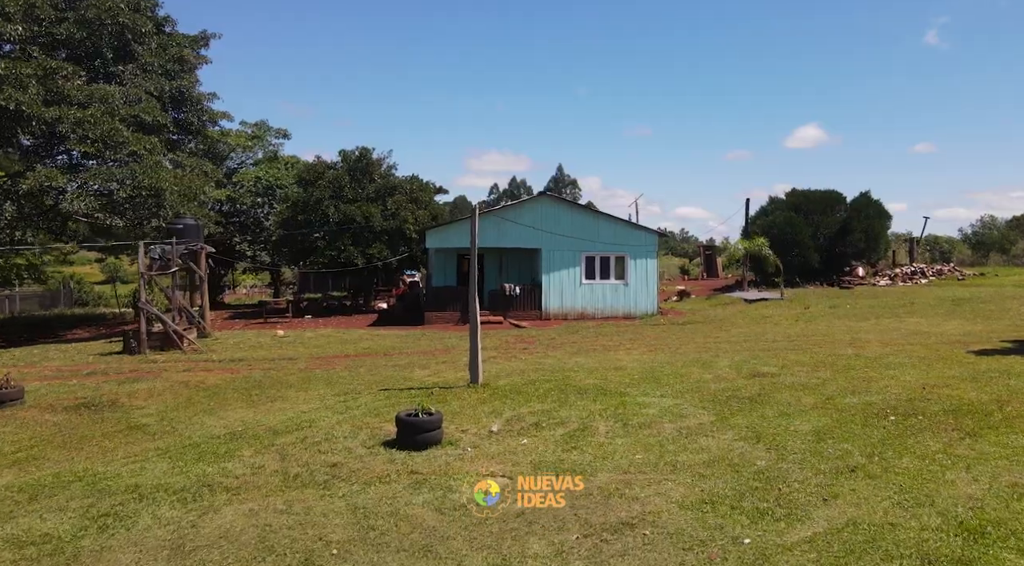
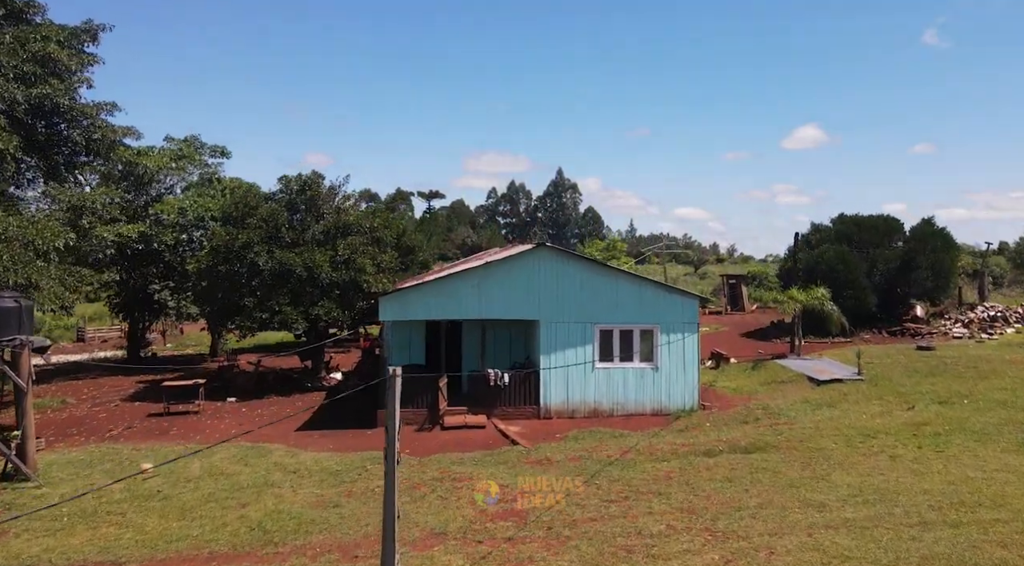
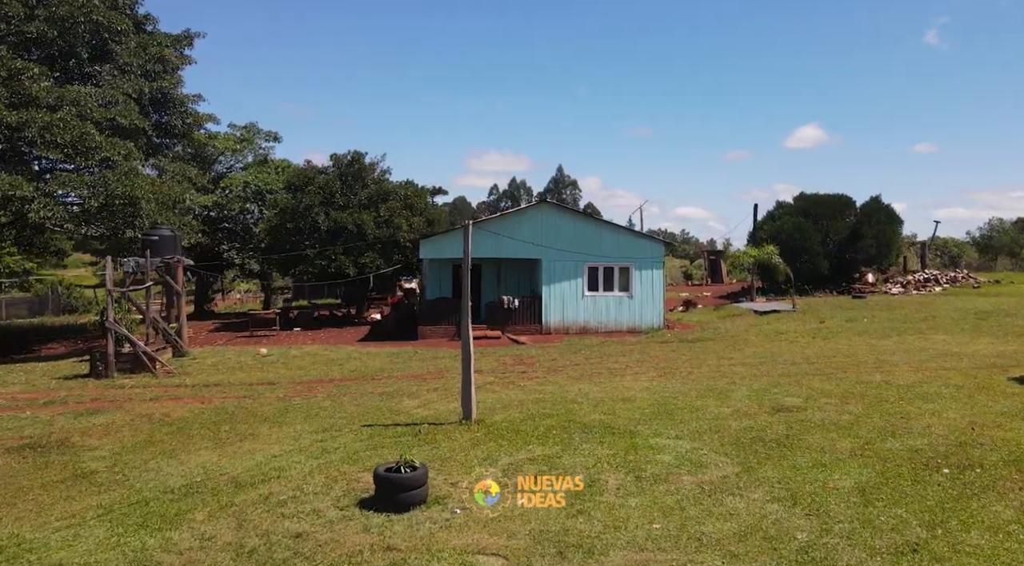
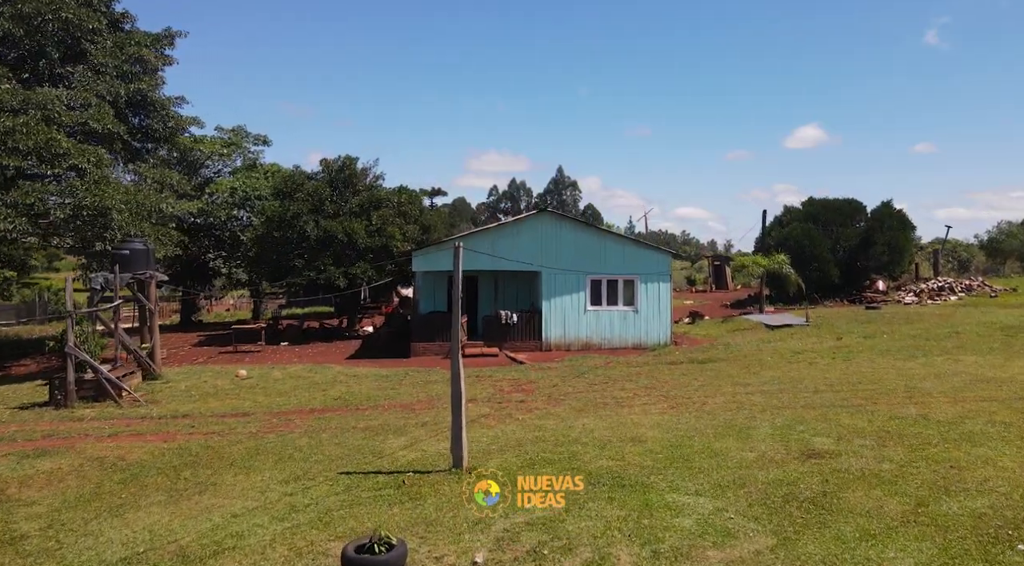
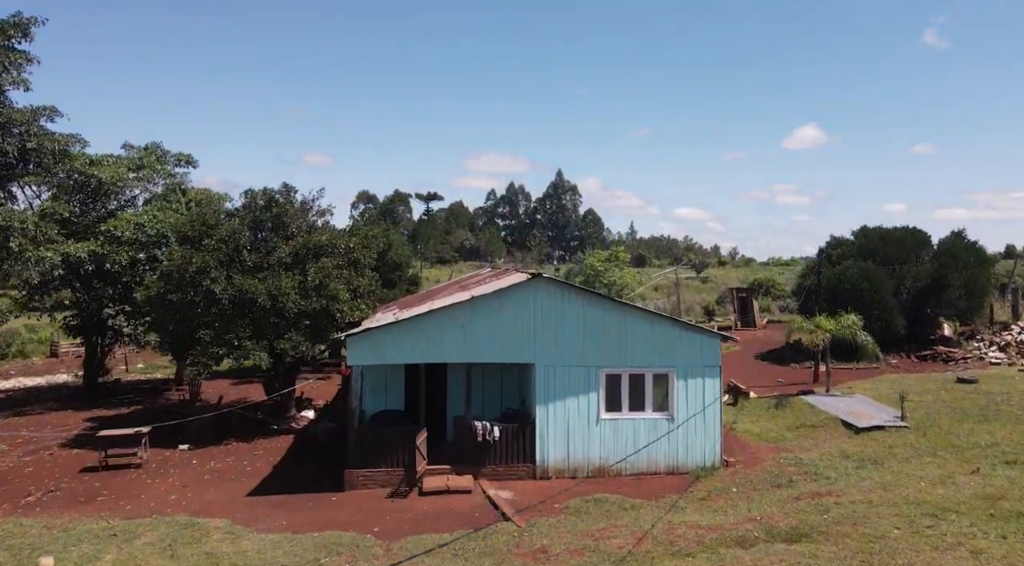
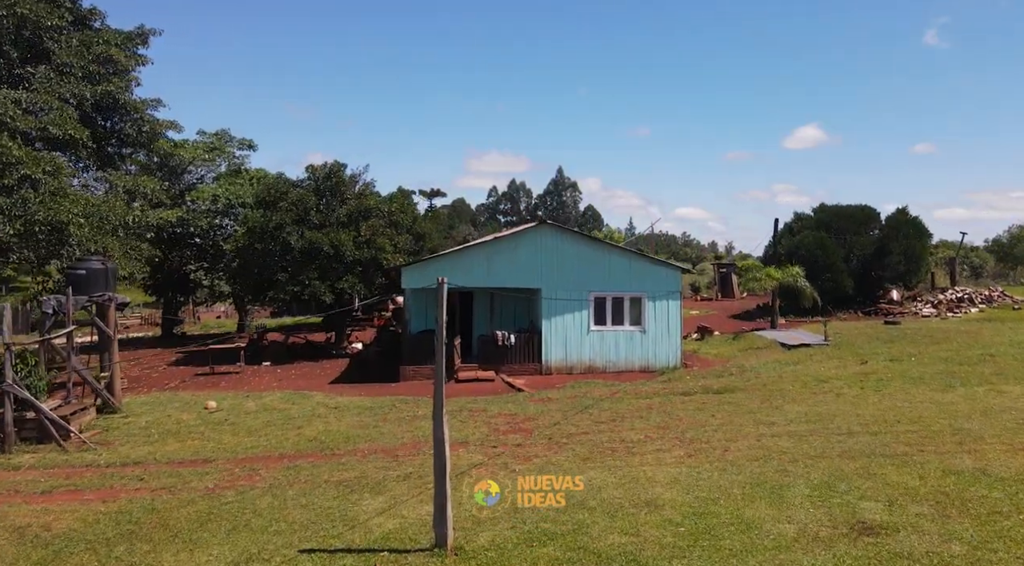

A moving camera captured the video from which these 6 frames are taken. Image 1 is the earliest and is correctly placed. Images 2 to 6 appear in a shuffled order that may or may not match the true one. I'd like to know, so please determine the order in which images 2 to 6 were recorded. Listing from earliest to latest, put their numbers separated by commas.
3, 4, 6, 2, 5
